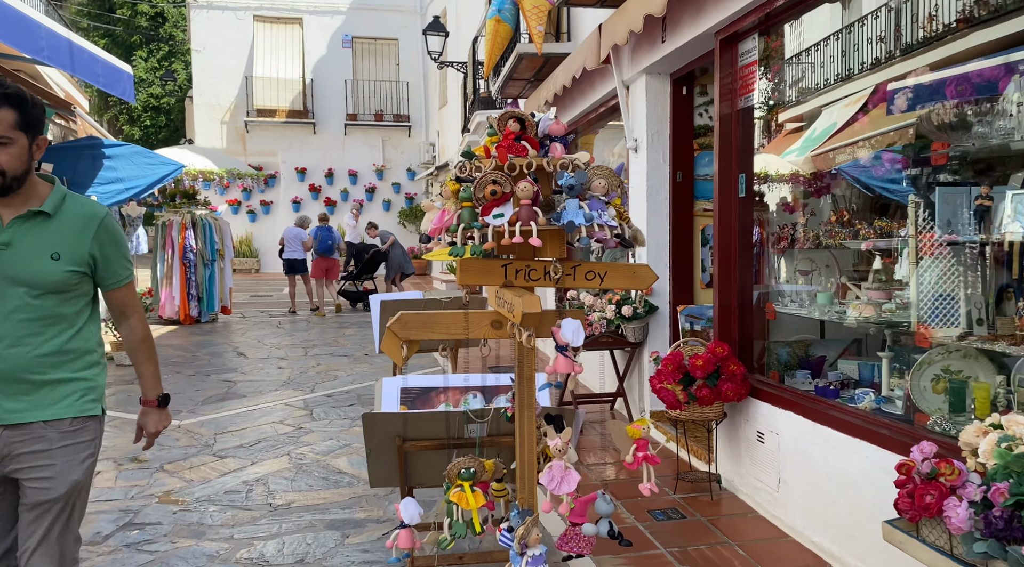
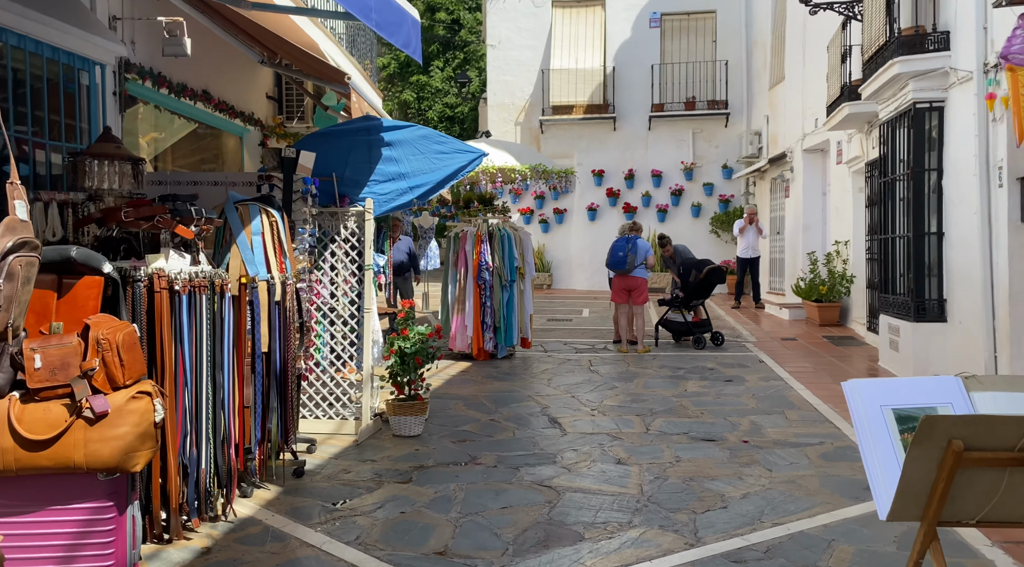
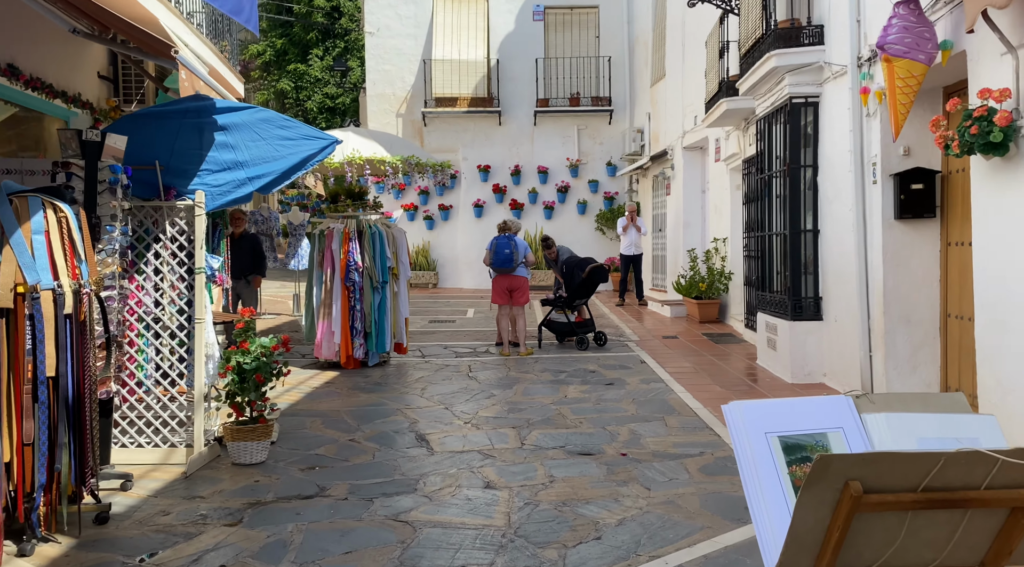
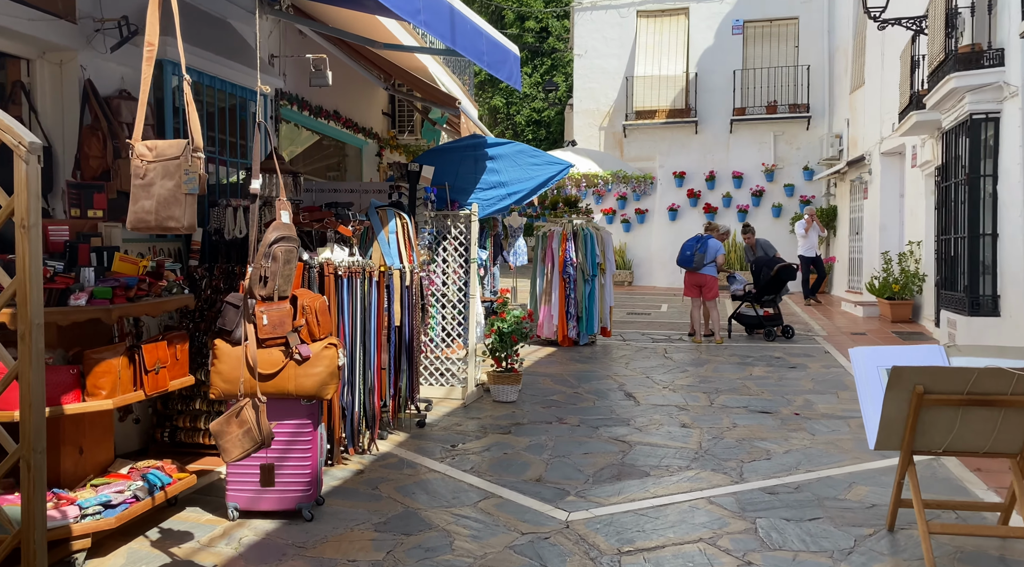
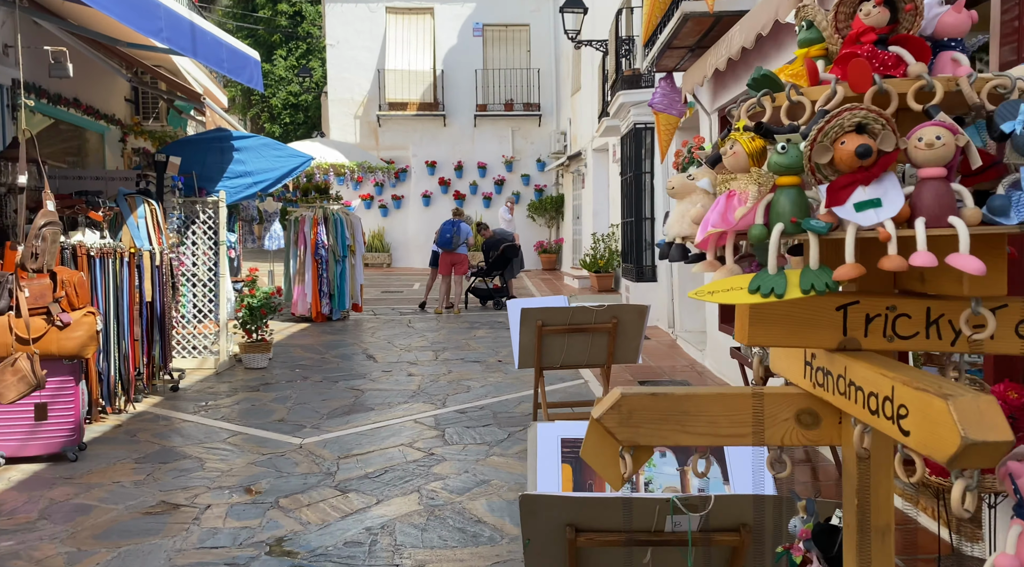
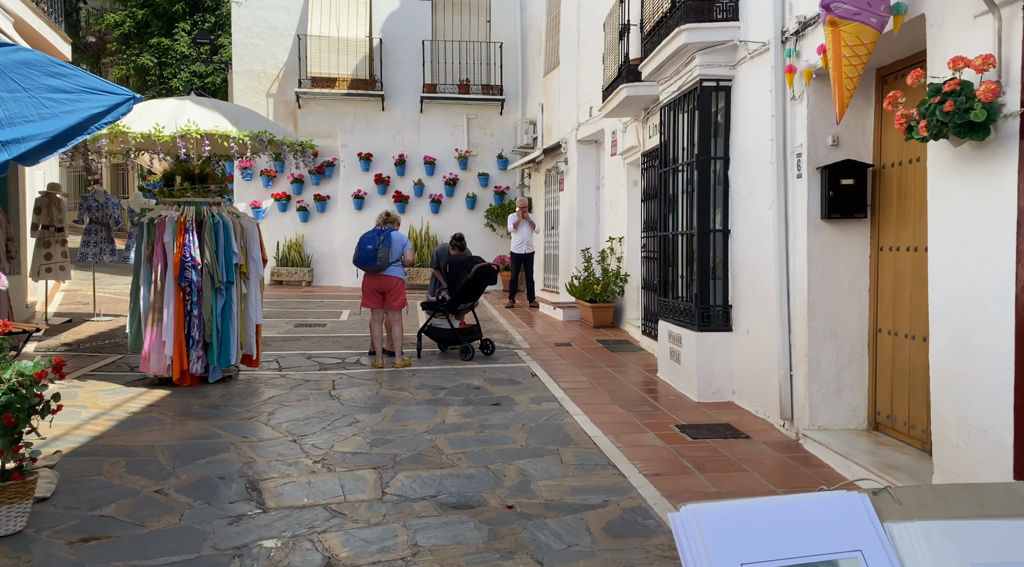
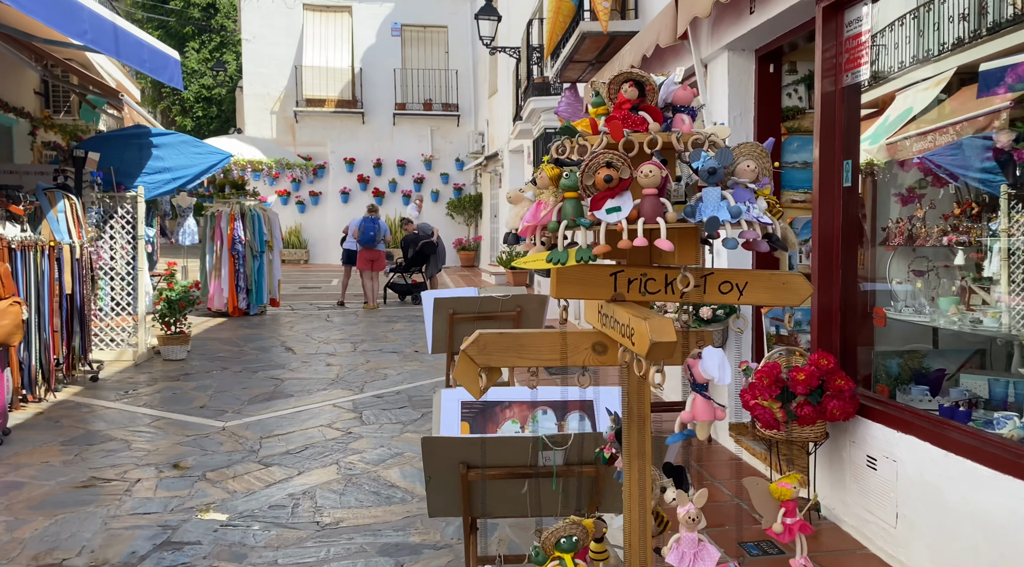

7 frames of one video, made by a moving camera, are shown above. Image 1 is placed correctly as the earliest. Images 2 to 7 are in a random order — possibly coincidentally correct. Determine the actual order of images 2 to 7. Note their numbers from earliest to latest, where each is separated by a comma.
7, 5, 4, 2, 3, 6
